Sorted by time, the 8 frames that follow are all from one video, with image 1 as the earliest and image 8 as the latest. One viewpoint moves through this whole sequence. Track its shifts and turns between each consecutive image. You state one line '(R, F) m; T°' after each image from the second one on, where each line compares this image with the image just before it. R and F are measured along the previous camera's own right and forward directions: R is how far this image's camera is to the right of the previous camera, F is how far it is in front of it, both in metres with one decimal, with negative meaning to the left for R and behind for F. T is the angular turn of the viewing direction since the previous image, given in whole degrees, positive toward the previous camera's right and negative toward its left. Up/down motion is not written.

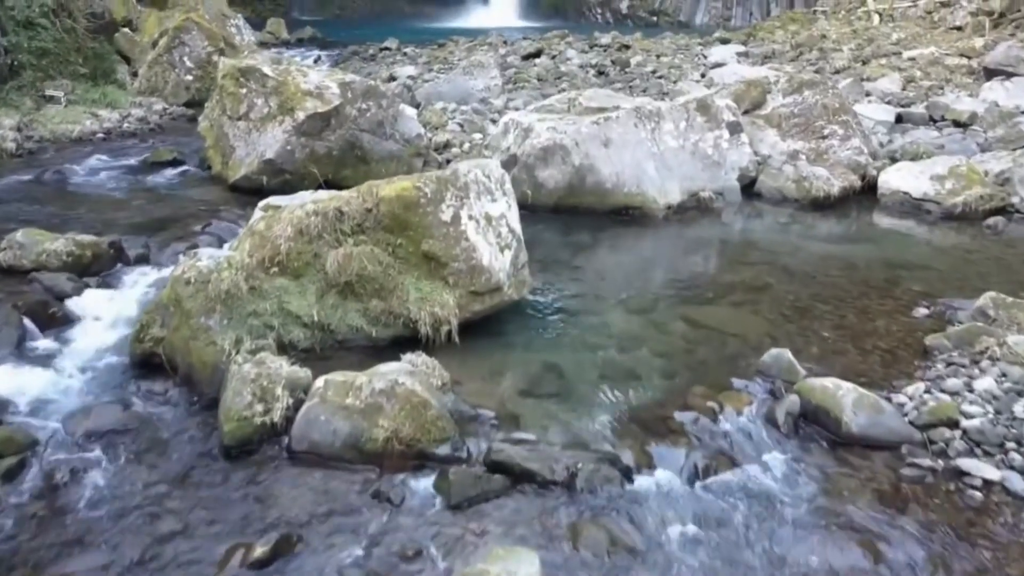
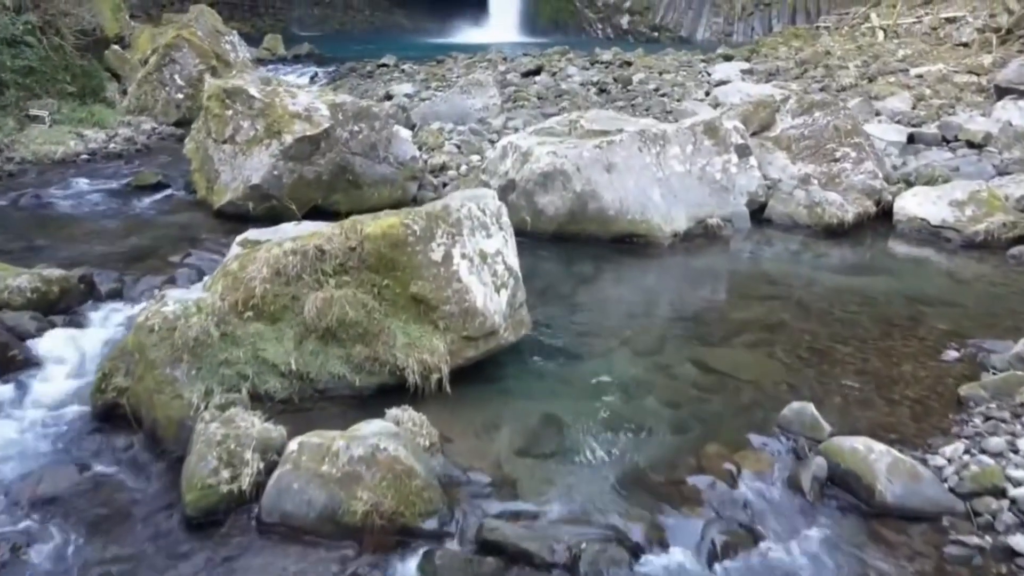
(0.0, +0.4) m; 0°
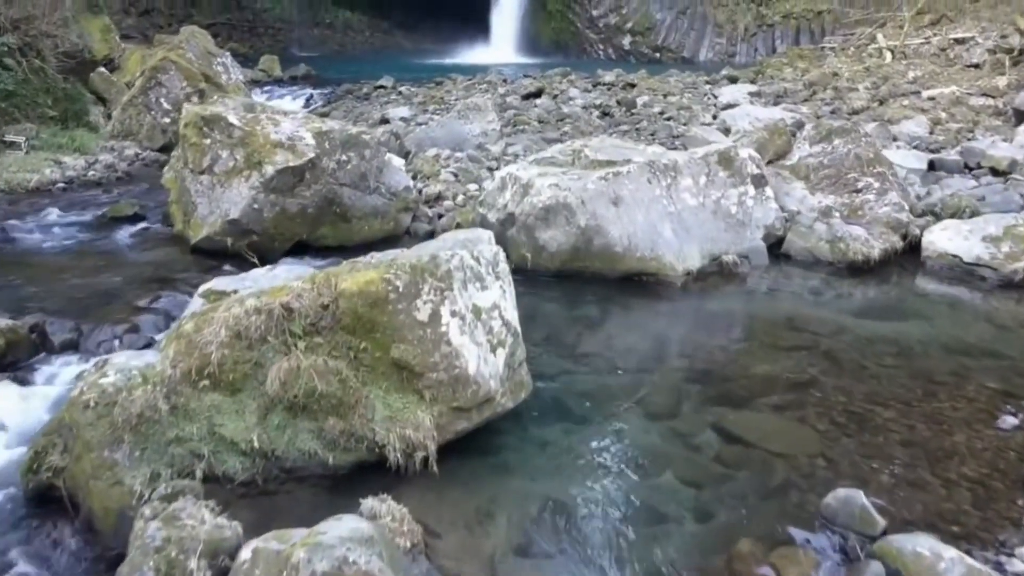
(0.0, +0.5) m; 0°
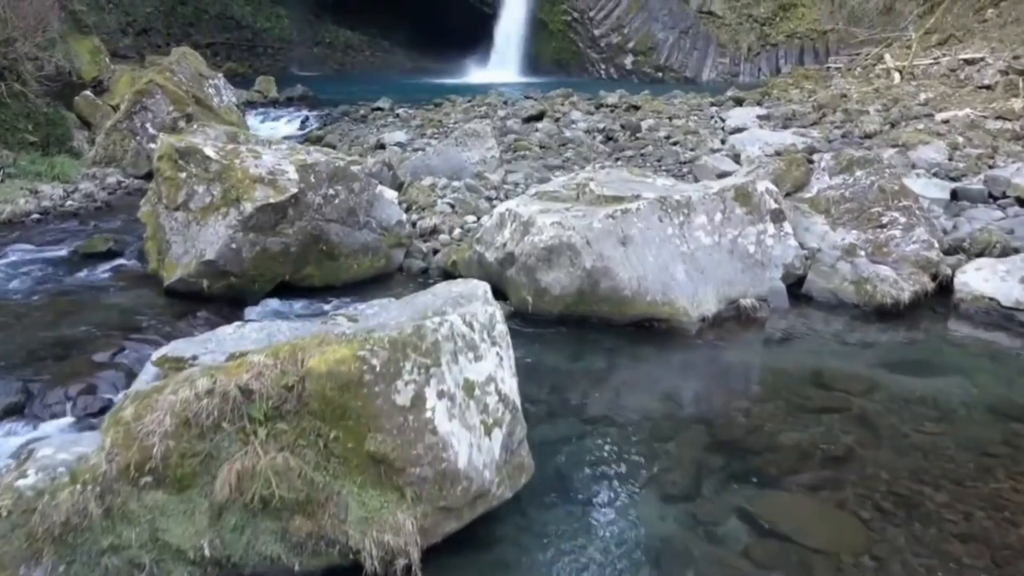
(0.0, +0.5) m; 0°
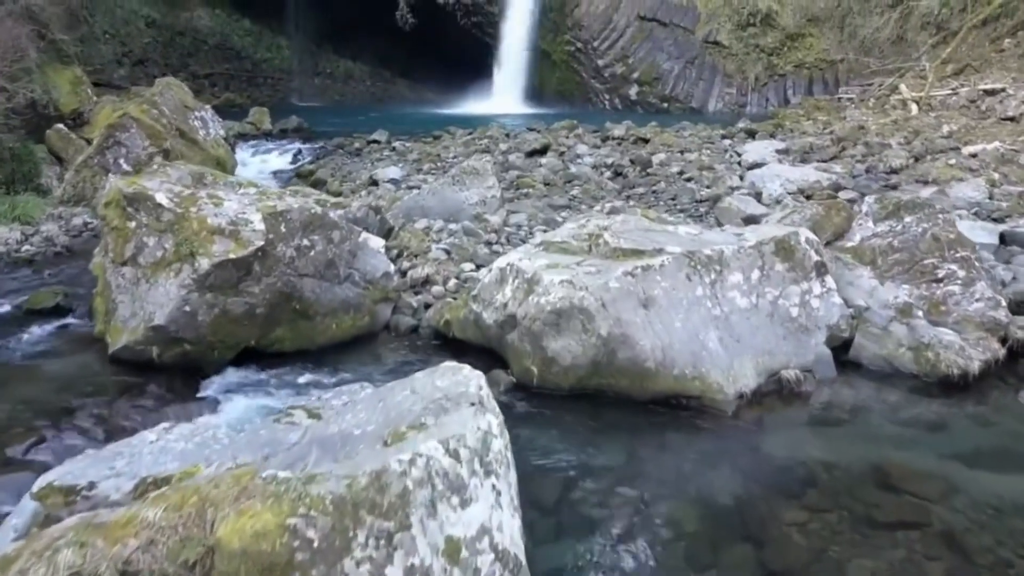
(0.0, +0.9) m; 0°
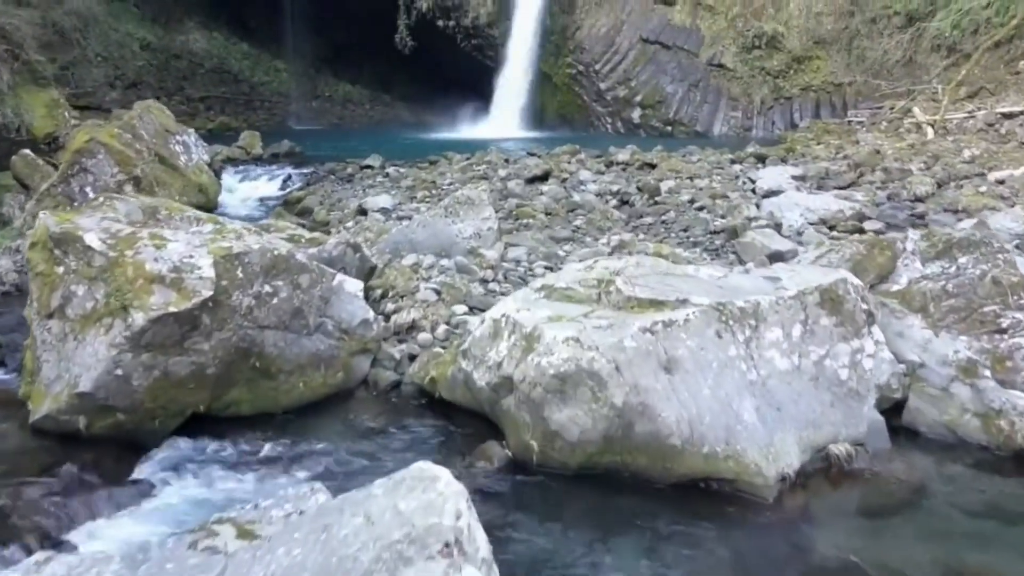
(0.0, +0.8) m; 0°
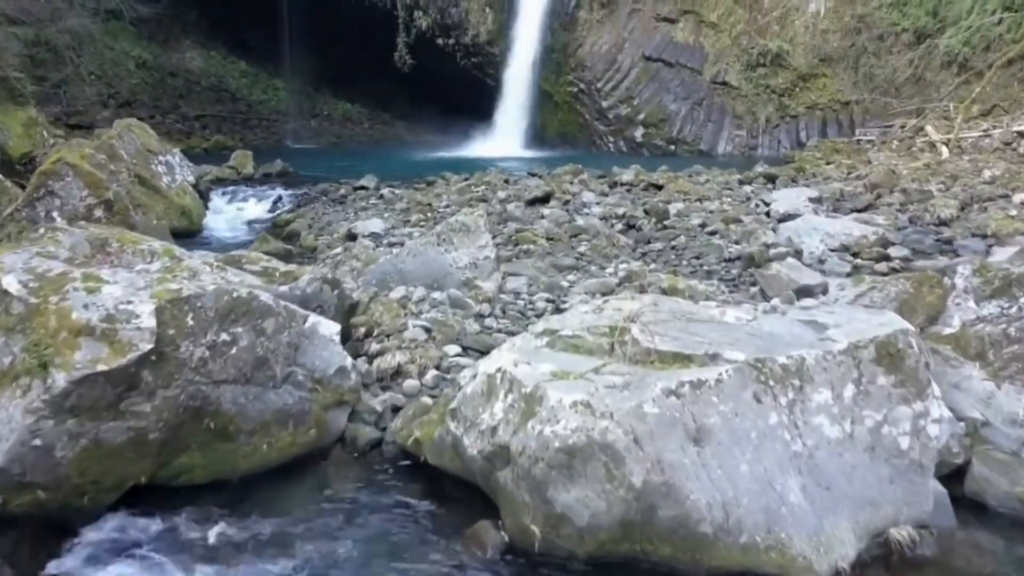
(0.0, +0.7) m; 0°
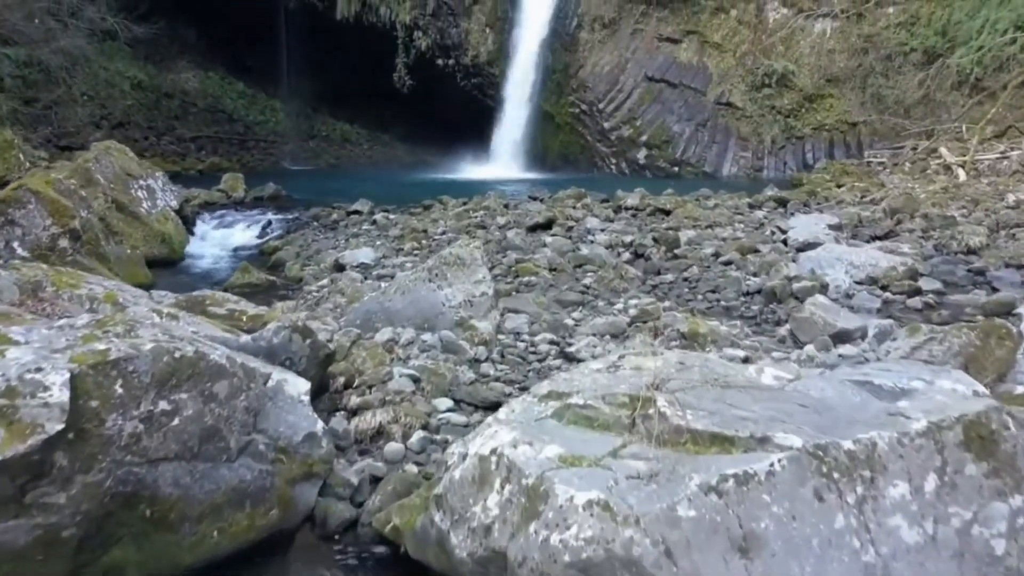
(0.0, +0.7) m; 0°
